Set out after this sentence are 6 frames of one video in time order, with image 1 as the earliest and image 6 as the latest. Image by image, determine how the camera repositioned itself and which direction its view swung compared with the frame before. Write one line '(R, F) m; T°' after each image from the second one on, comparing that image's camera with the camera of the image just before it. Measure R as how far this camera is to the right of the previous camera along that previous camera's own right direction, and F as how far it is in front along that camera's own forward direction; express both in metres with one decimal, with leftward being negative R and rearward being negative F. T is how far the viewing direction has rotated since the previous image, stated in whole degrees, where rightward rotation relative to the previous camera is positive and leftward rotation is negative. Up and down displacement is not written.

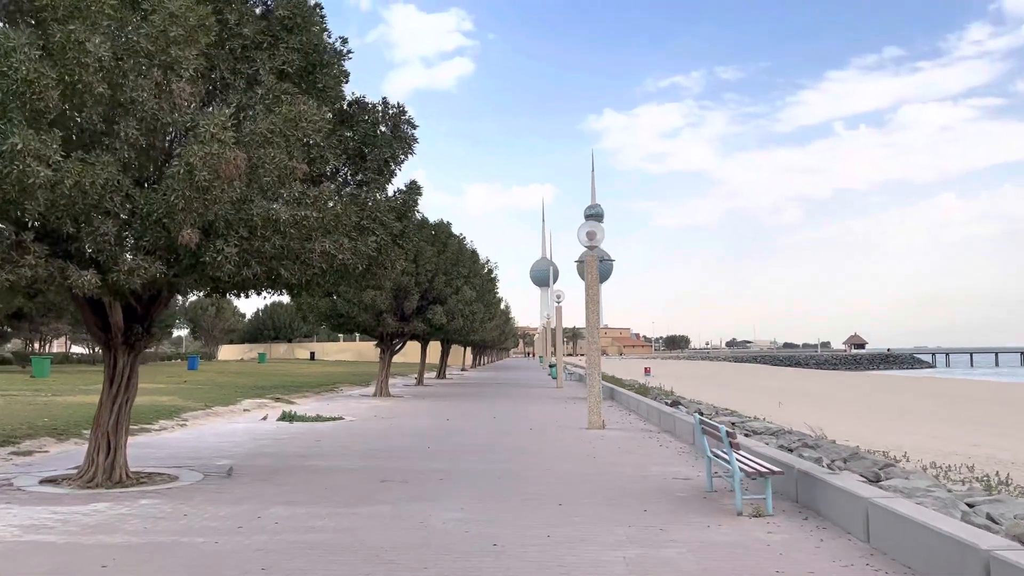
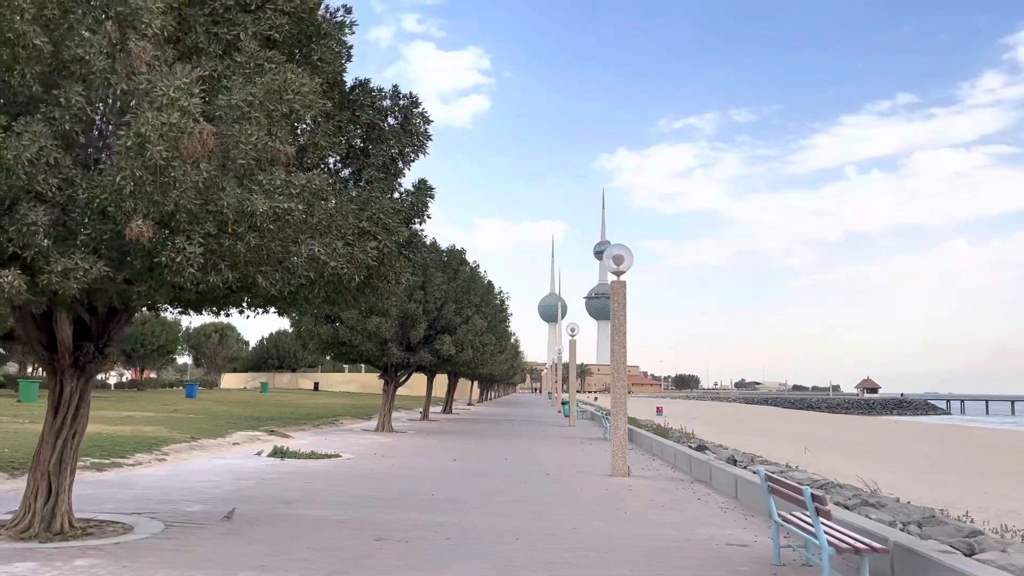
(-0.2, +1.8) m; -1°
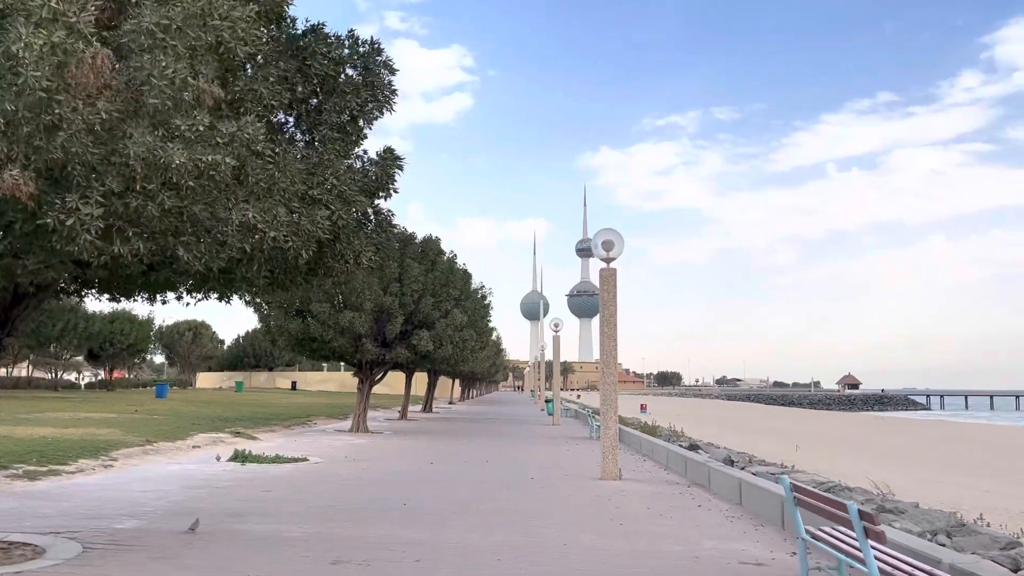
(0.0, +1.3) m; +1°
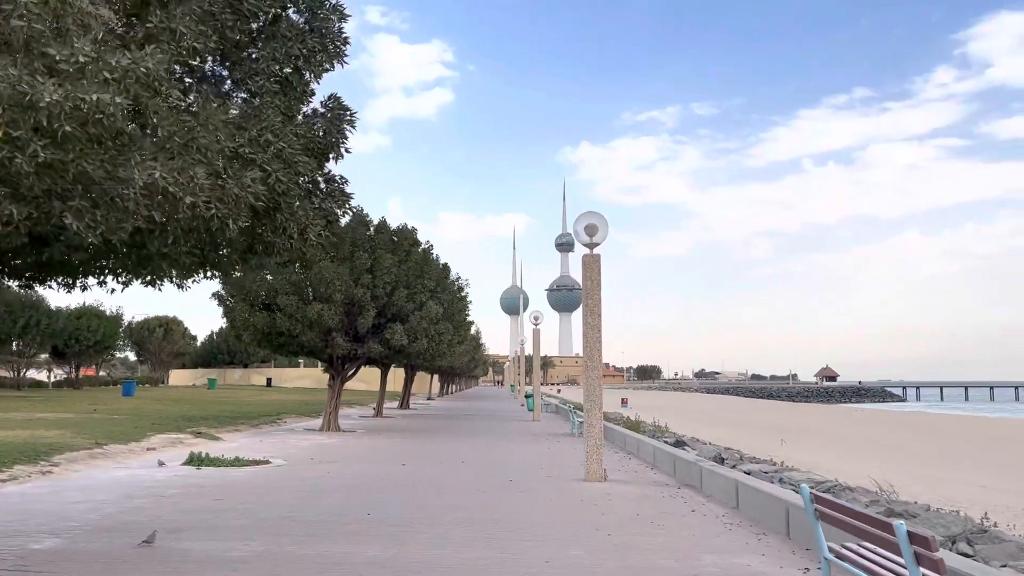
(+0.1, +1.1) m; +1°
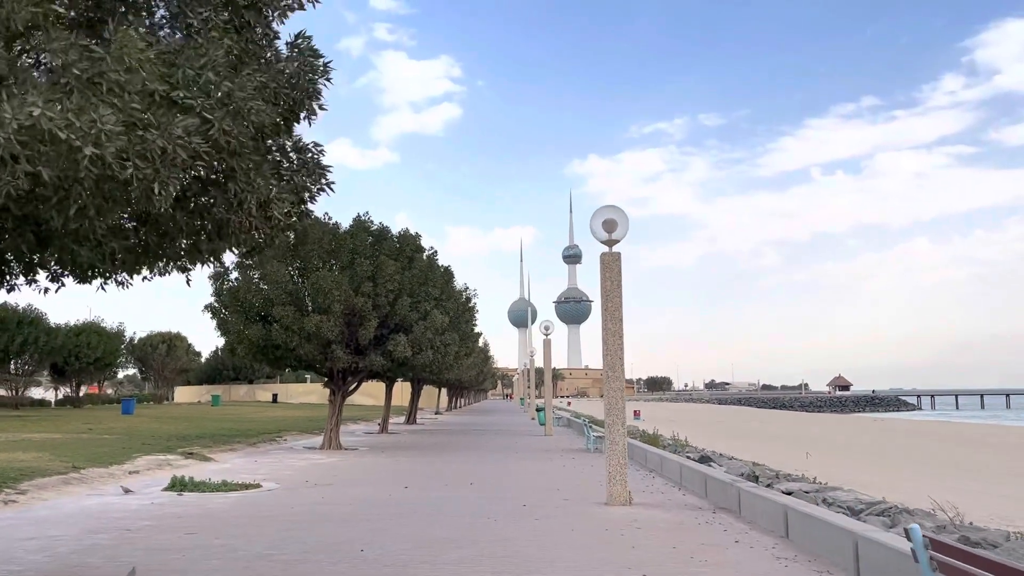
(-0.1, +1.4) m; -1°
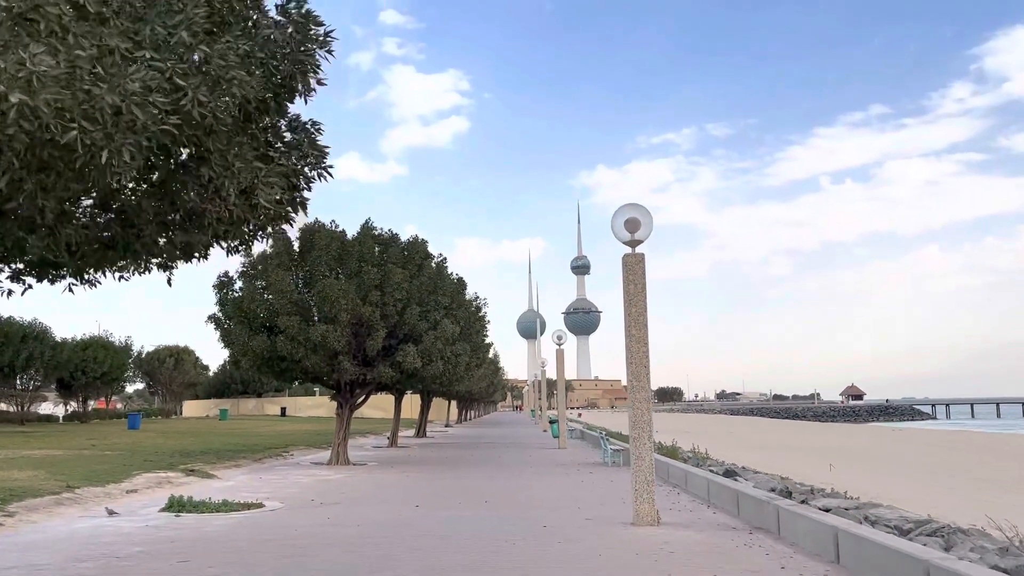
(-0.1, +0.8) m; -1°
